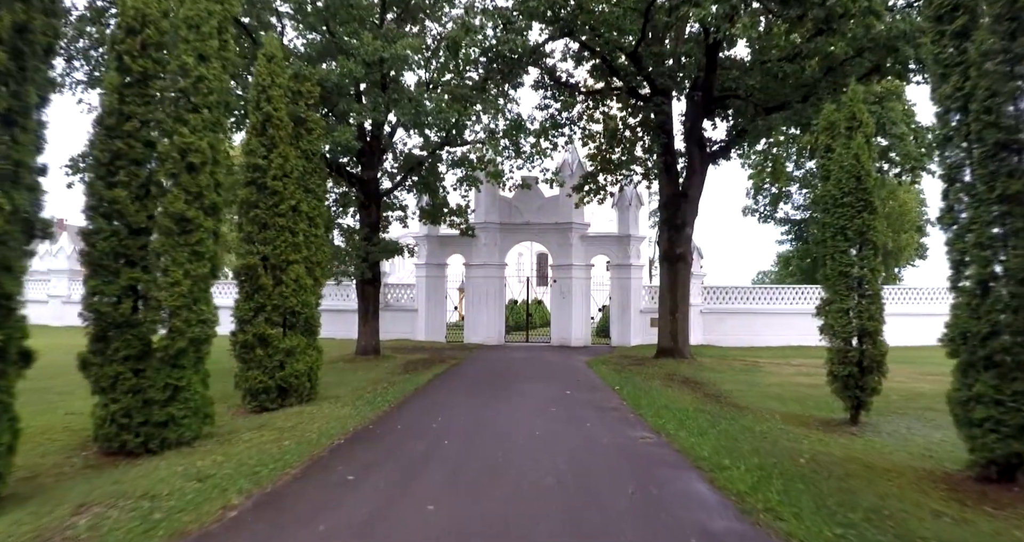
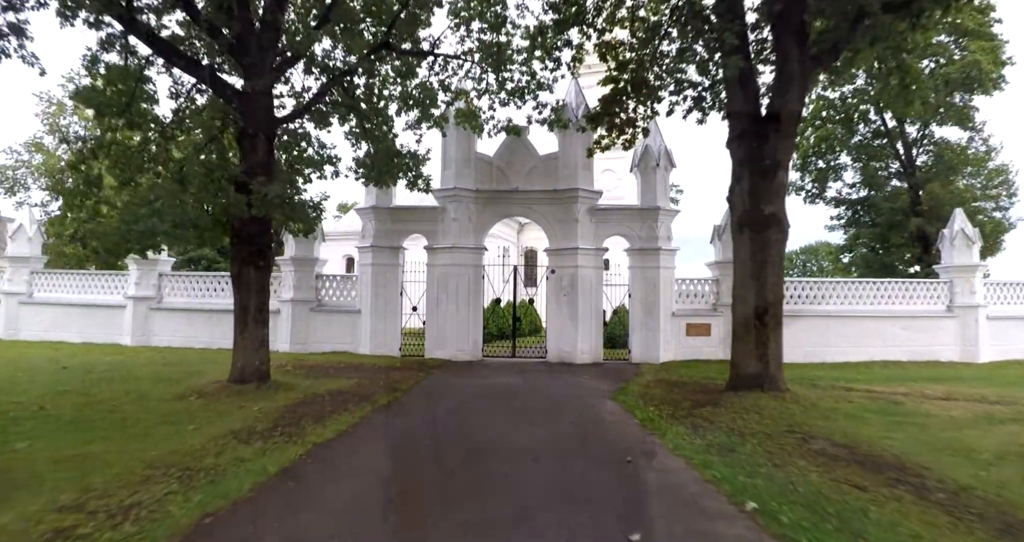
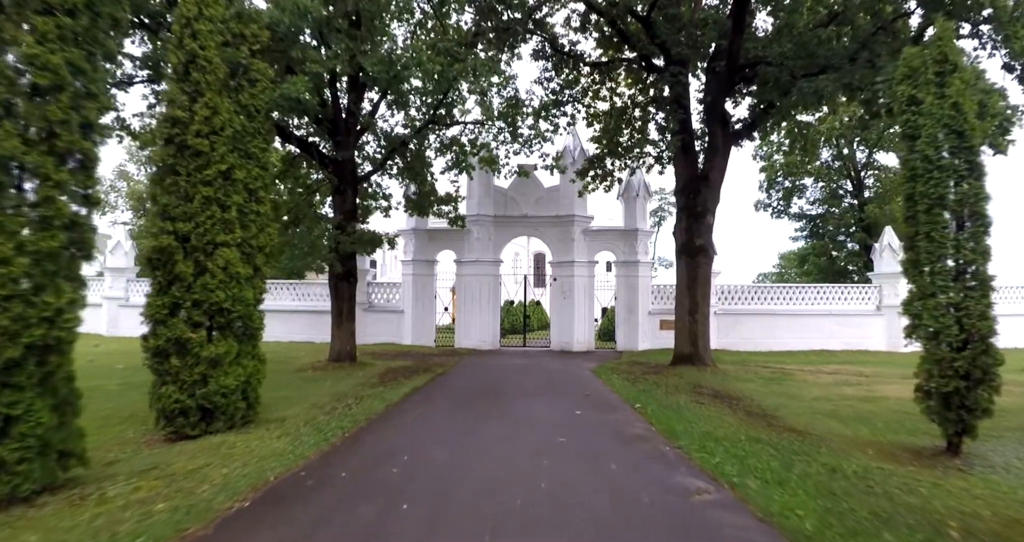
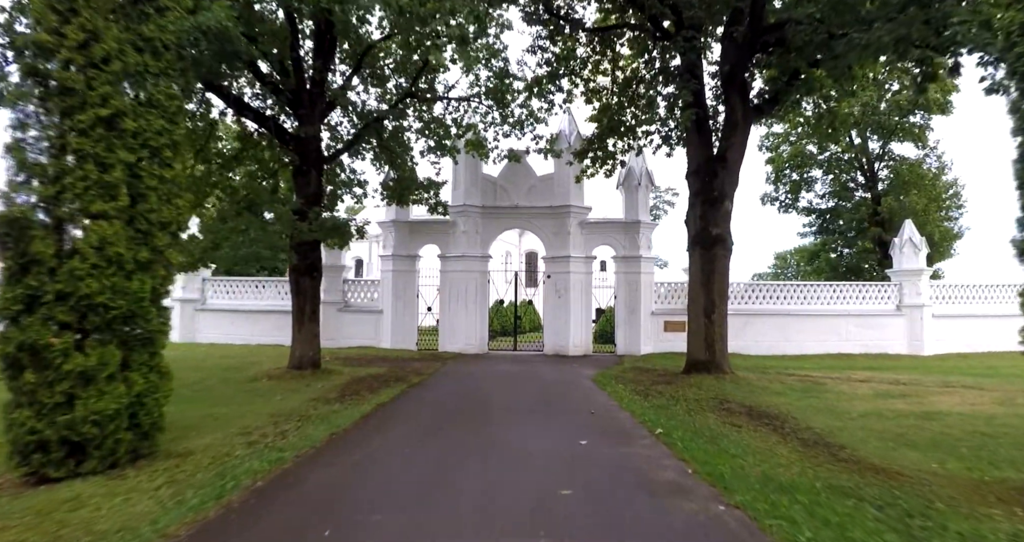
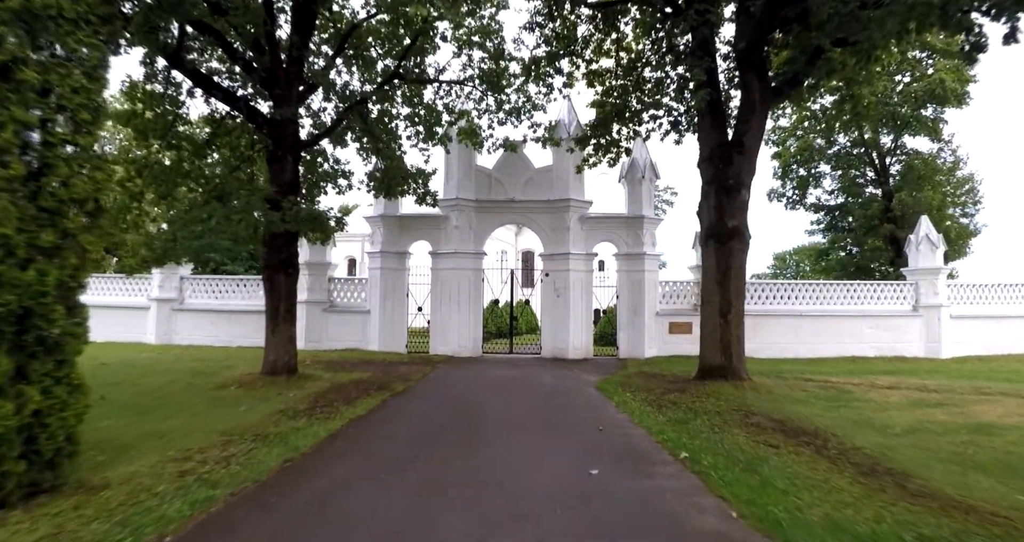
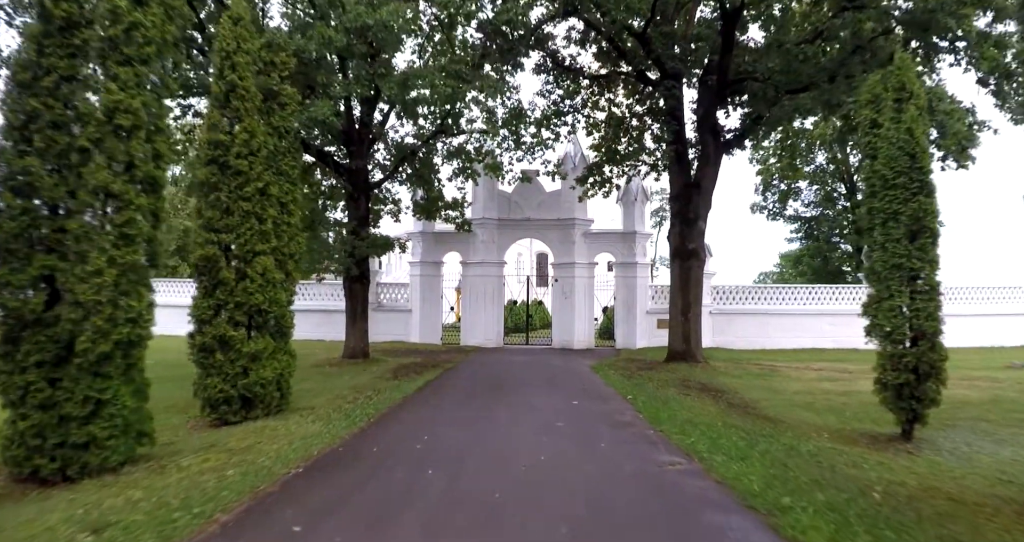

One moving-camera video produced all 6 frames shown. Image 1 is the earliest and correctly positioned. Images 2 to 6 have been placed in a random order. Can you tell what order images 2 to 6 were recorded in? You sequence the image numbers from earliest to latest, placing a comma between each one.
6, 3, 4, 5, 2
